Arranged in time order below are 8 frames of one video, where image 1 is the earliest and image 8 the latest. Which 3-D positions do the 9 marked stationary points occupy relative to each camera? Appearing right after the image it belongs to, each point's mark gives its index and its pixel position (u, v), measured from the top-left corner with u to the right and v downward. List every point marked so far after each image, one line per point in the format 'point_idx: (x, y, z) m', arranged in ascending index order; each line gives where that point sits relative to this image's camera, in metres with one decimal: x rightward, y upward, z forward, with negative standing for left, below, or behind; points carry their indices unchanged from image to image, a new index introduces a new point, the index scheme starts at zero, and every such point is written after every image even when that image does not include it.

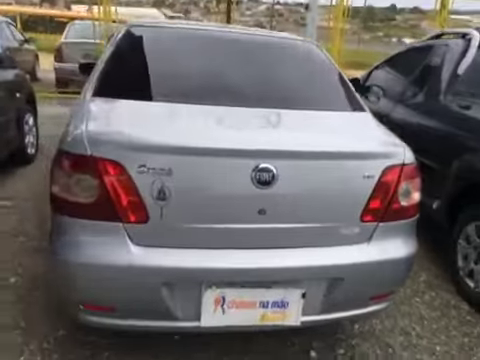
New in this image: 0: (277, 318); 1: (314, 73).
0: (+0.2, -0.7, +2.2) m
1: (+0.5, +0.7, +3.0) m
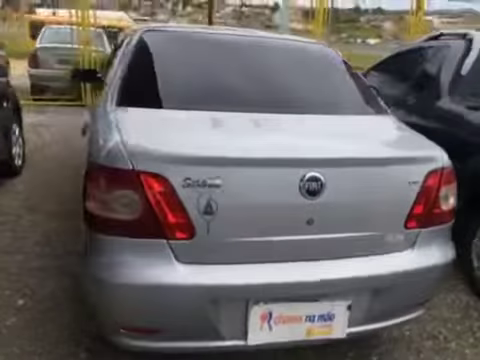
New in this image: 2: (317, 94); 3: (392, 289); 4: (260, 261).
0: (+0.4, -0.7, +2.1) m
1: (+0.6, +0.7, +3.0) m
2: (+0.4, +0.5, +2.7) m
3: (+0.7, -0.5, +2.1) m
4: (+0.1, -0.4, +2.0) m
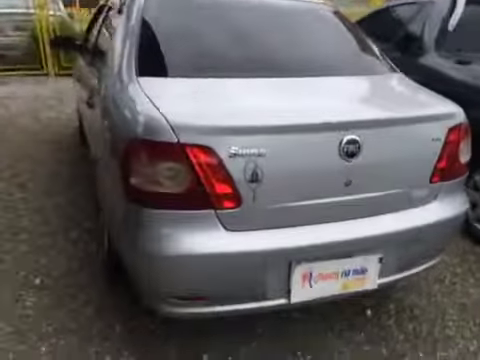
0: (+0.6, -0.5, +2.2) m
1: (+0.7, +1.0, +3.0) m
2: (+0.5, +0.8, +2.8) m
3: (+0.9, -0.3, +2.3) m
4: (+0.3, -0.2, +2.1) m
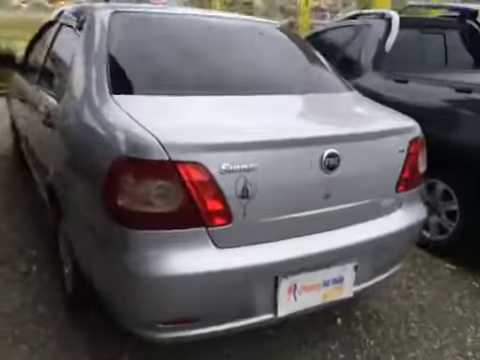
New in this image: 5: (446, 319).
0: (+0.5, -0.6, +2.3) m
1: (+0.4, +0.9, +3.1) m
2: (+0.3, +0.7, +2.9) m
3: (+0.8, -0.4, +2.4) m
4: (+0.2, -0.3, +2.1) m
5: (+1.4, -0.9, +2.9) m
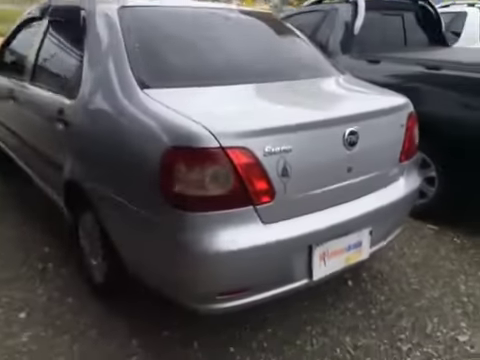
0: (+0.7, -0.4, +2.6) m
1: (+0.4, +1.0, +3.3) m
2: (+0.3, +0.8, +3.1) m
3: (+0.9, -0.2, +2.7) m
4: (+0.4, -0.2, +2.3) m
5: (+1.5, -0.7, +3.3) m
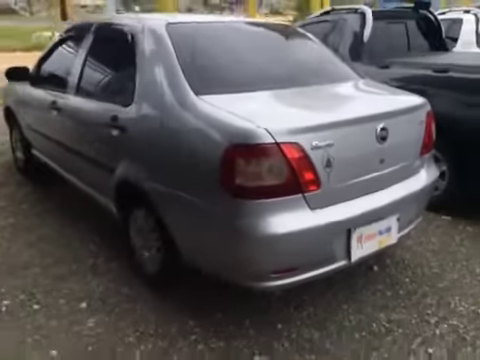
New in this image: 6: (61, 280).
0: (+0.9, -0.4, +2.9) m
1: (+0.6, +1.0, +3.6) m
2: (+0.5, +0.8, +3.4) m
3: (+1.2, -0.1, +3.0) m
4: (+0.7, -0.1, +2.6) m
5: (+1.7, -0.6, +3.6) m
6: (-1.3, -0.7, +3.3) m
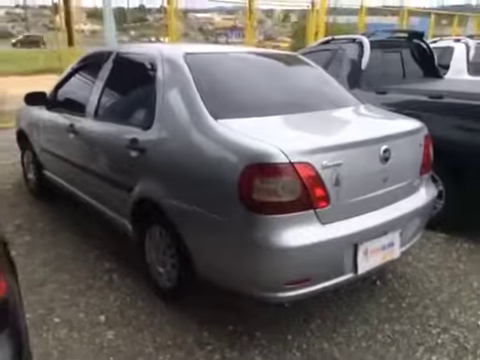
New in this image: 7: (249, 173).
0: (+1.0, -0.5, +3.1) m
1: (+0.7, +0.9, +3.9) m
2: (+0.6, +0.7, +3.6) m
3: (+1.3, -0.3, +3.2) m
4: (+0.8, -0.2, +2.8) m
5: (+1.8, -0.8, +3.8) m
6: (-1.2, -0.9, +3.4) m
7: (0.0, 0.0, +2.6) m
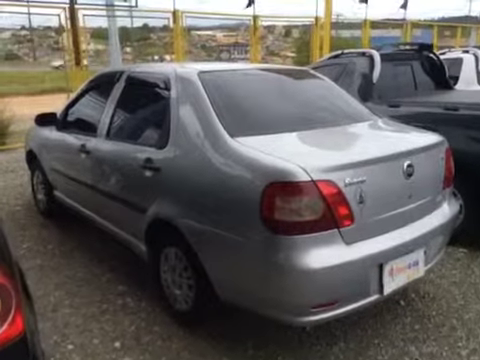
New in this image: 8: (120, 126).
0: (+1.2, -0.6, +2.9) m
1: (+0.8, +0.7, +3.8) m
2: (+0.7, +0.6, +3.6) m
3: (+1.4, -0.4, +3.1) m
4: (+0.9, -0.3, +2.7) m
5: (+2.0, -0.9, +3.7) m
6: (-1.1, -1.0, +3.3) m
7: (+0.2, -0.1, +2.5) m
8: (-1.0, +0.5, +3.8) m
